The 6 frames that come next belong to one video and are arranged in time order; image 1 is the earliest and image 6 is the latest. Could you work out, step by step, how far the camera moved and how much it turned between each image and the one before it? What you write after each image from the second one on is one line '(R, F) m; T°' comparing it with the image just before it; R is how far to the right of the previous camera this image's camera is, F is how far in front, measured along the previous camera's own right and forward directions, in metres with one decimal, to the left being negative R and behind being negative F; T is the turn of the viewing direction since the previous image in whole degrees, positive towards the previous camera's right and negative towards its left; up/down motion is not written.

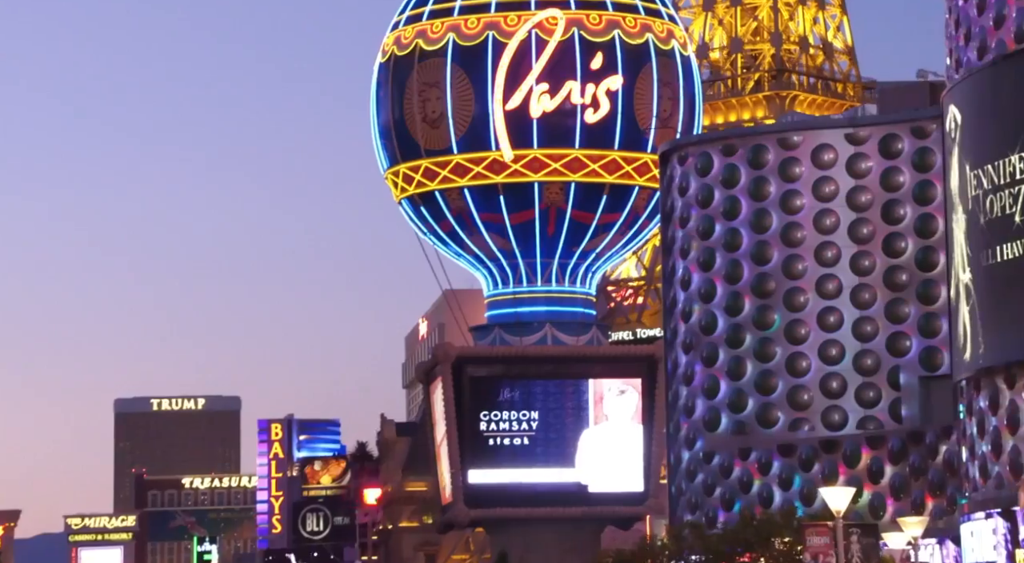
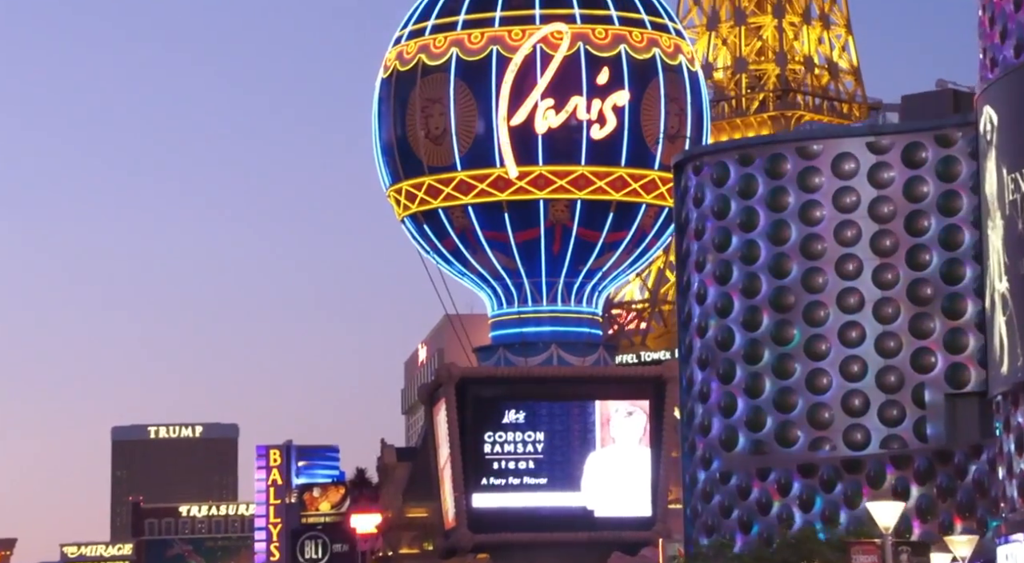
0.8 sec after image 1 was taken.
(-0.2, +1.0) m; 0°
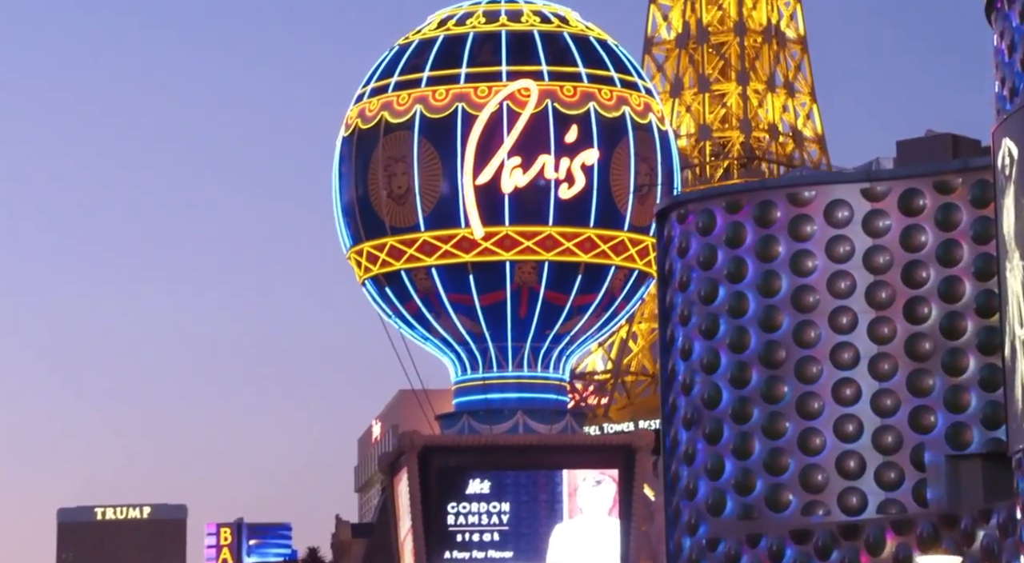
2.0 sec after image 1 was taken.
(-0.3, +1.6) m; +1°
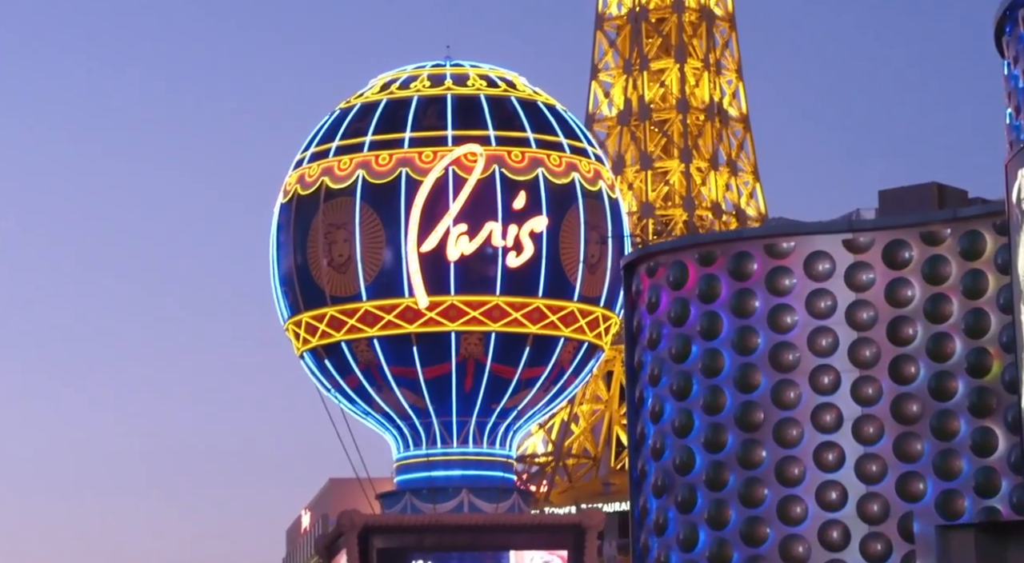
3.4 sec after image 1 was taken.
(-0.3, +1.8) m; +2°
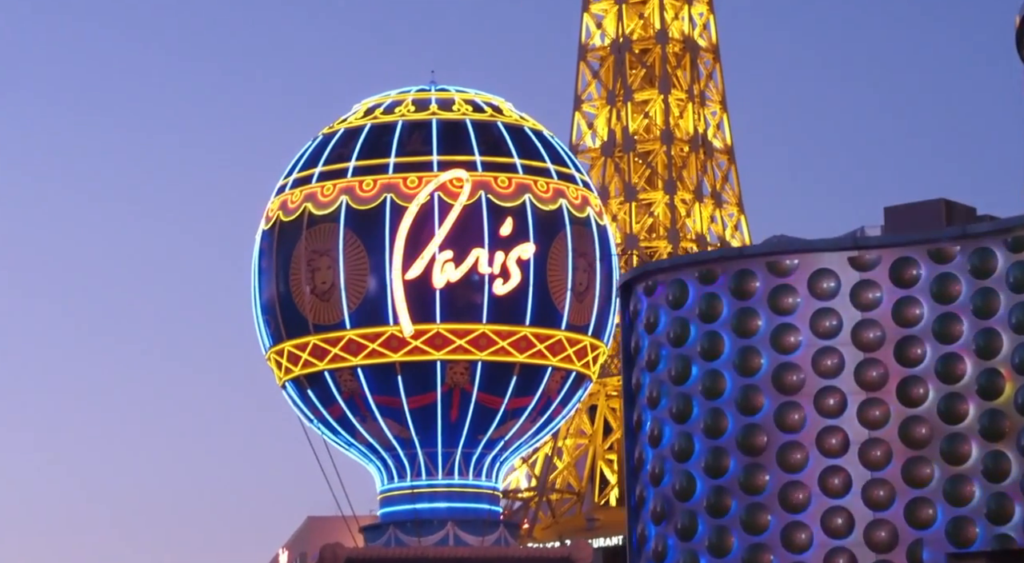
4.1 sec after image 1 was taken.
(+0.3, +0.9) m; 0°
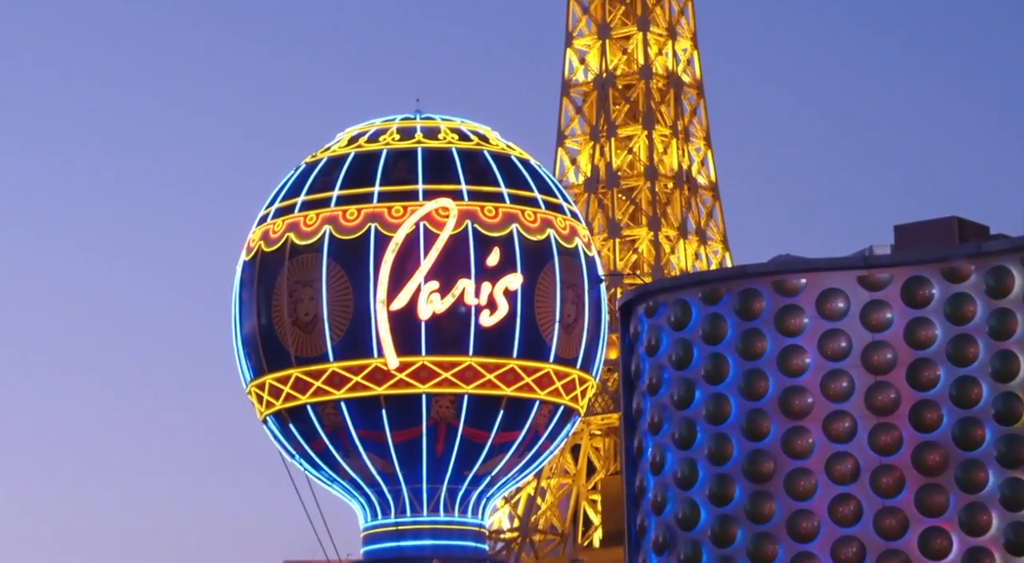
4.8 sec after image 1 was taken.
(+0.1, +1.0) m; 0°
